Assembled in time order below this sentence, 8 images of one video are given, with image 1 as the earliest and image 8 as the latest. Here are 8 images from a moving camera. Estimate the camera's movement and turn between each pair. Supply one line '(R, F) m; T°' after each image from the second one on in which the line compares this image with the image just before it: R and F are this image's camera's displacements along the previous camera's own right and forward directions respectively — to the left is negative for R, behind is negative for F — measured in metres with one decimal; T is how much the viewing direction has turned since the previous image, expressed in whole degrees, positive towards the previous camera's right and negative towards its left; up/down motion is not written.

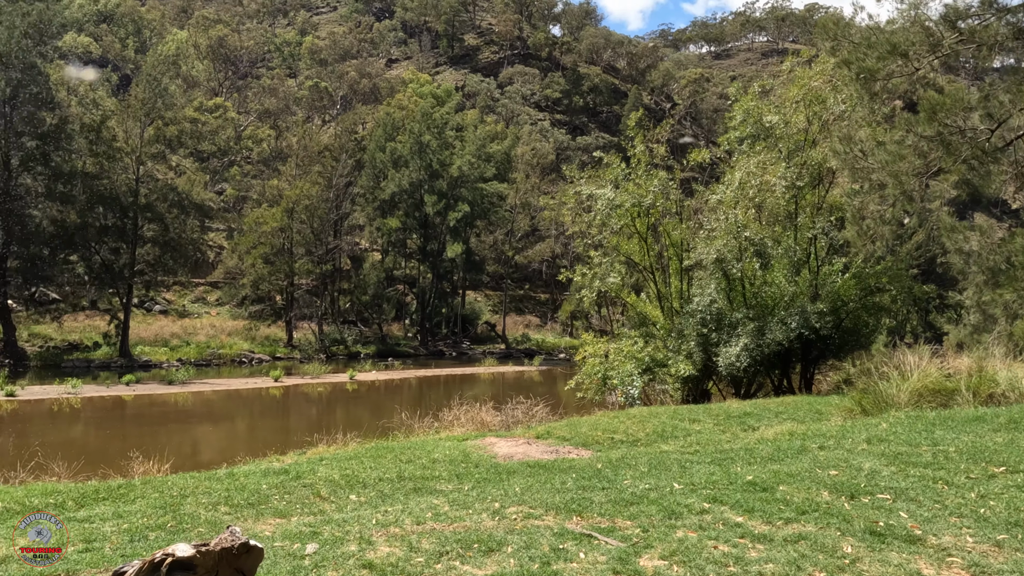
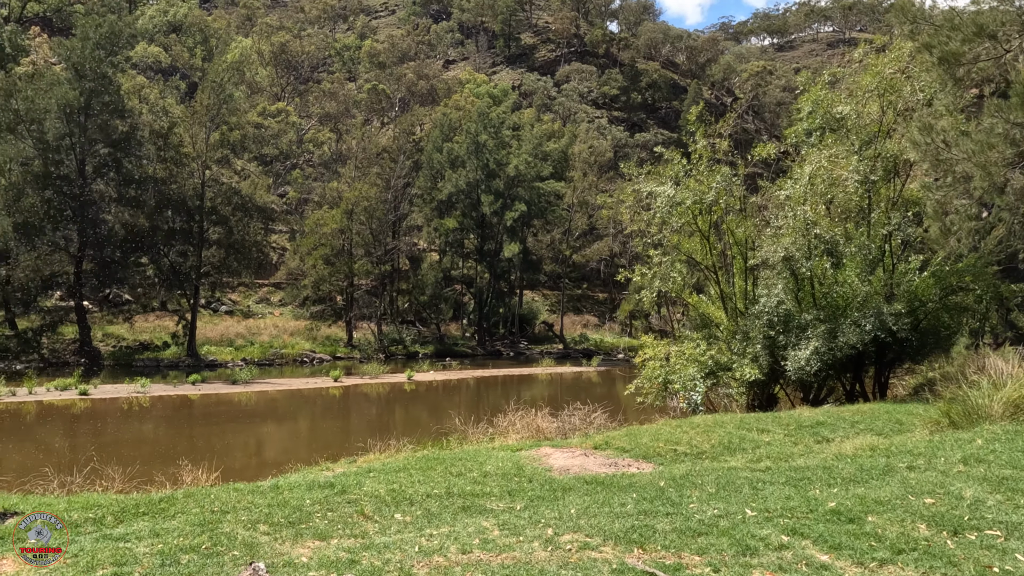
(0.0, +0.3) m; -4°
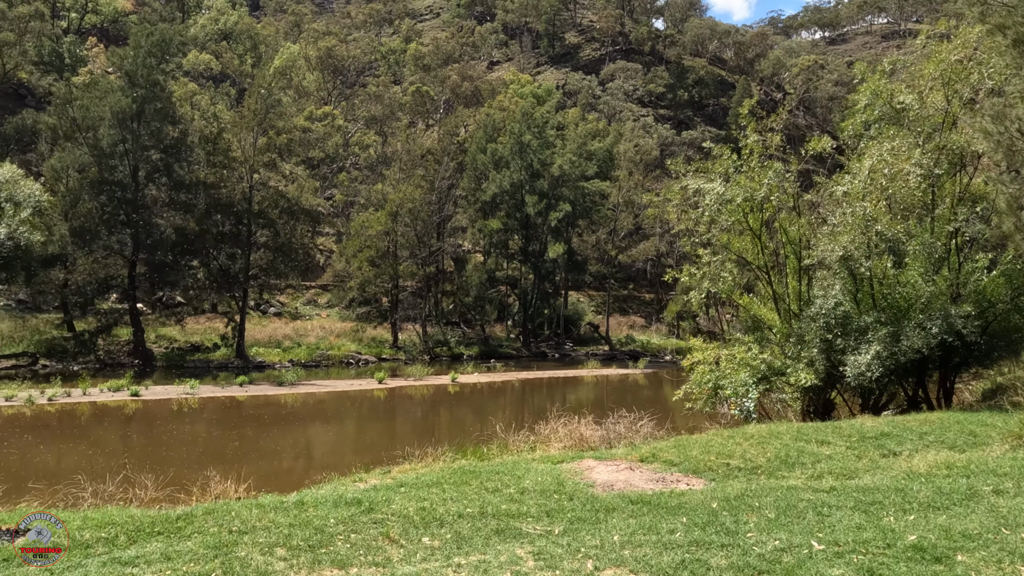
(0.0, +0.4) m; -3°
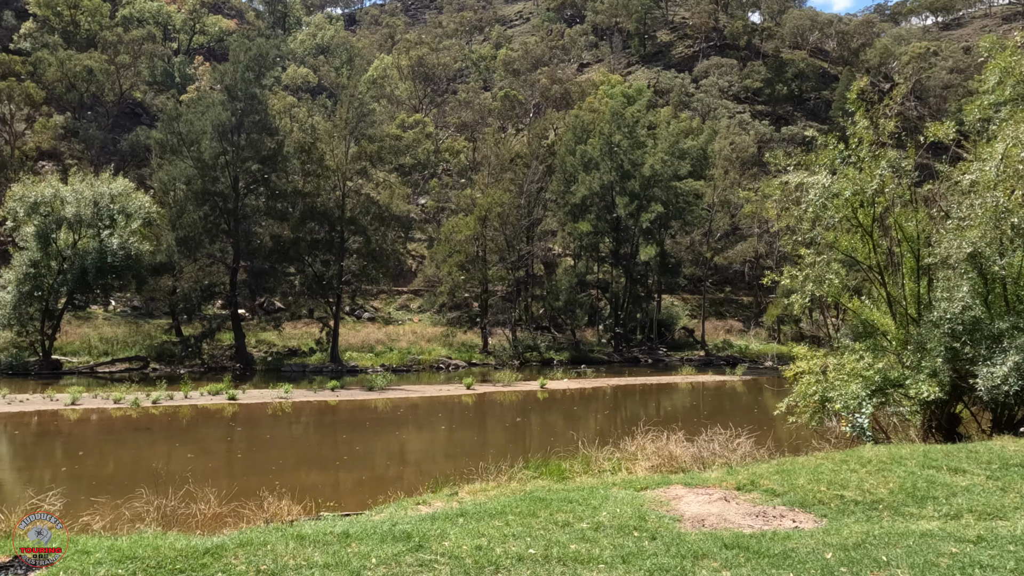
(+0.1, +0.7) m; -7°
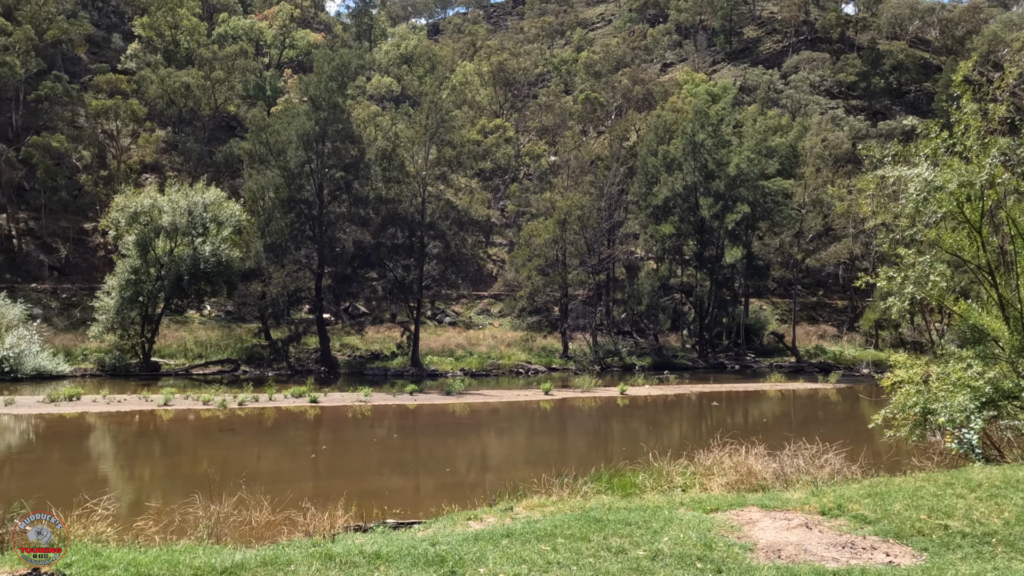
(+0.2, +0.4) m; -6°
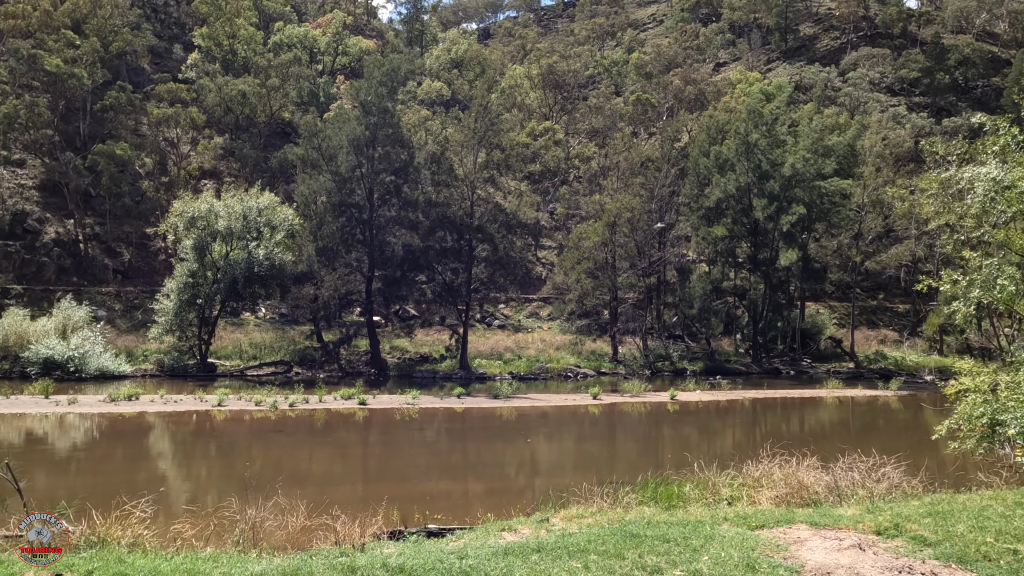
(+0.1, +0.2) m; -4°
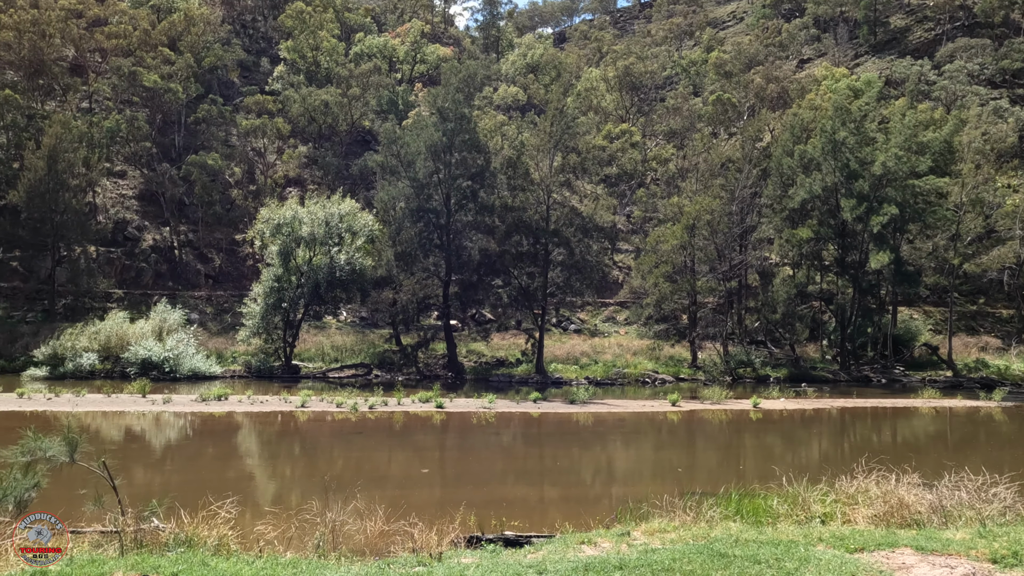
(0.0, +0.1) m; -6°
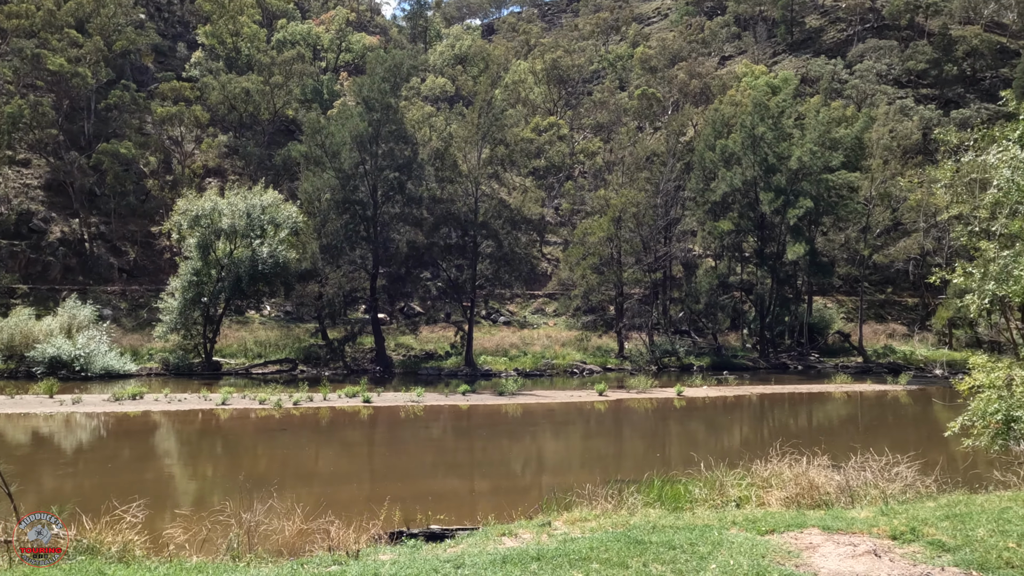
(+0.1, +0.1) m; +5°
